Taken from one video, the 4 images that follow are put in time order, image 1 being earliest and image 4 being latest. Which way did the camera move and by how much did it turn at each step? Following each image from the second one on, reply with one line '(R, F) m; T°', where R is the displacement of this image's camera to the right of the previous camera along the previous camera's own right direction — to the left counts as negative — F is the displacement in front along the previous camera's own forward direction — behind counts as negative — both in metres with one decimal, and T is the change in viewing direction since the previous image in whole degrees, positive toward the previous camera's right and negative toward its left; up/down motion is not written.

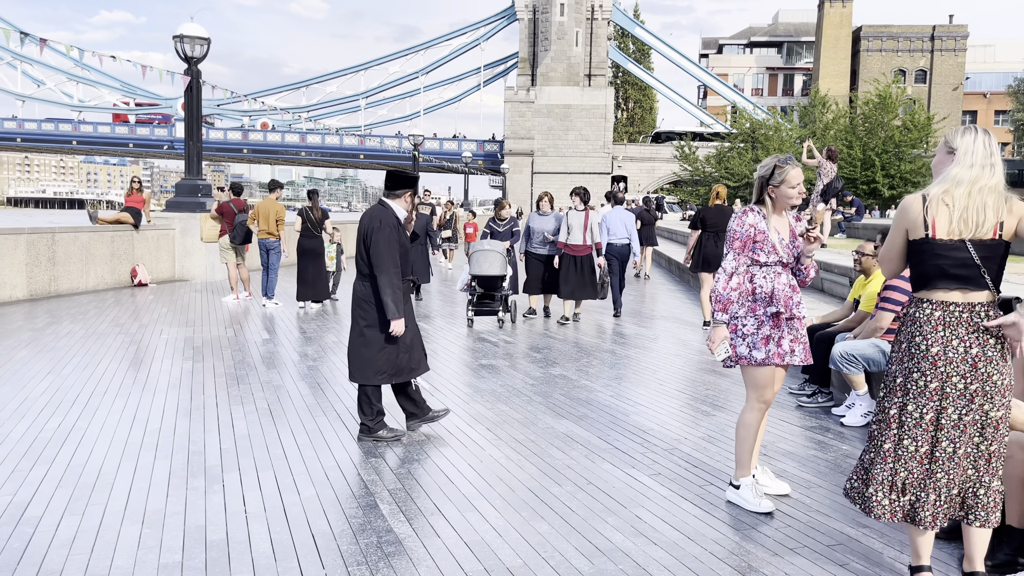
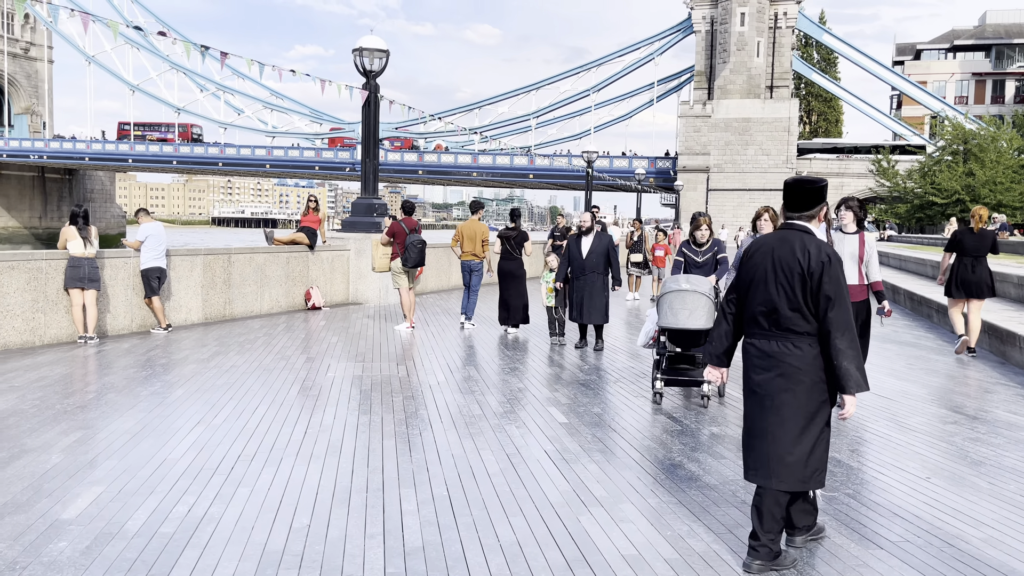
(-0.5, +1.5) m; -11°
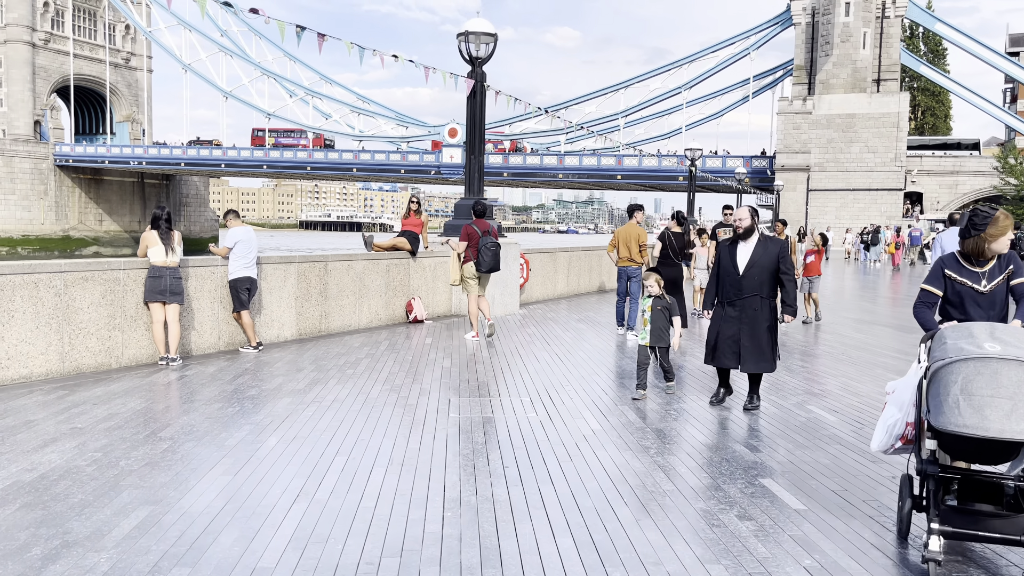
(-0.7, +1.6) m; -6°
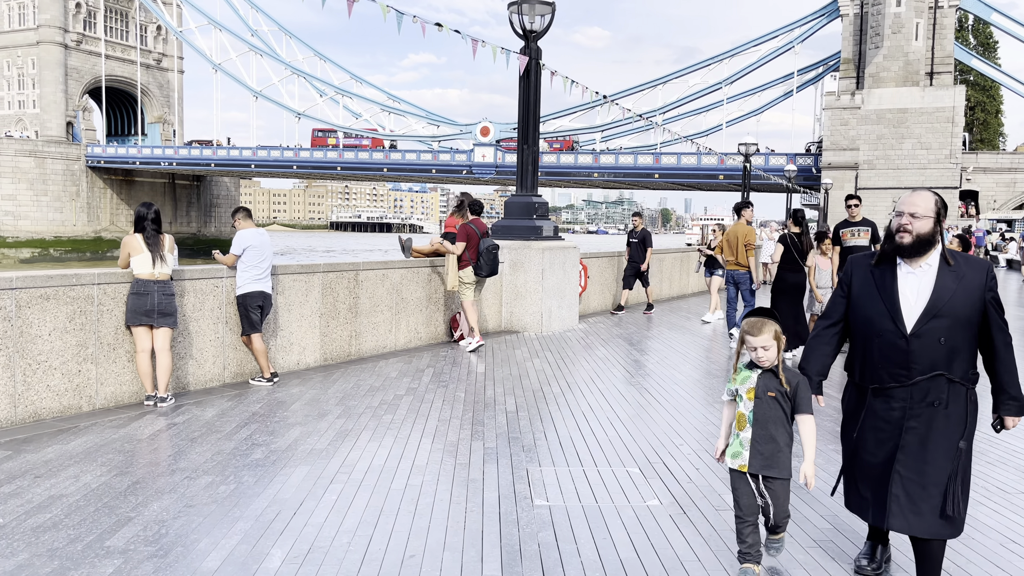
(-0.4, +1.9) m; -2°
